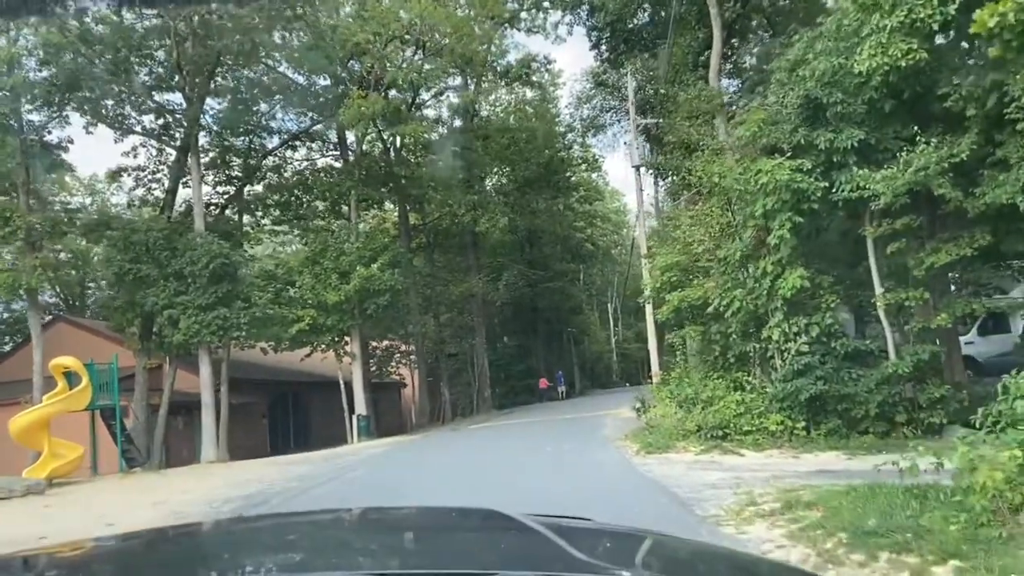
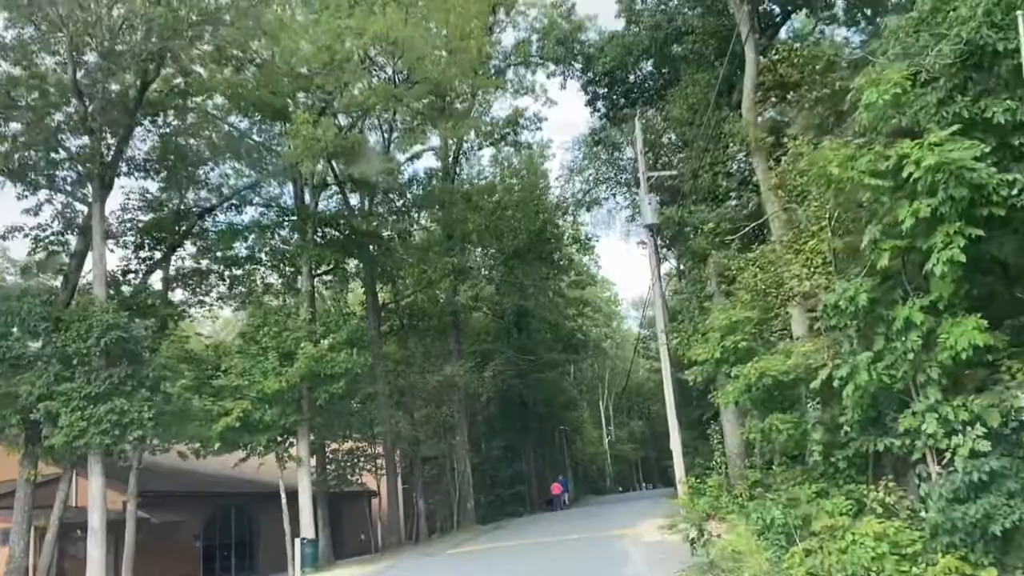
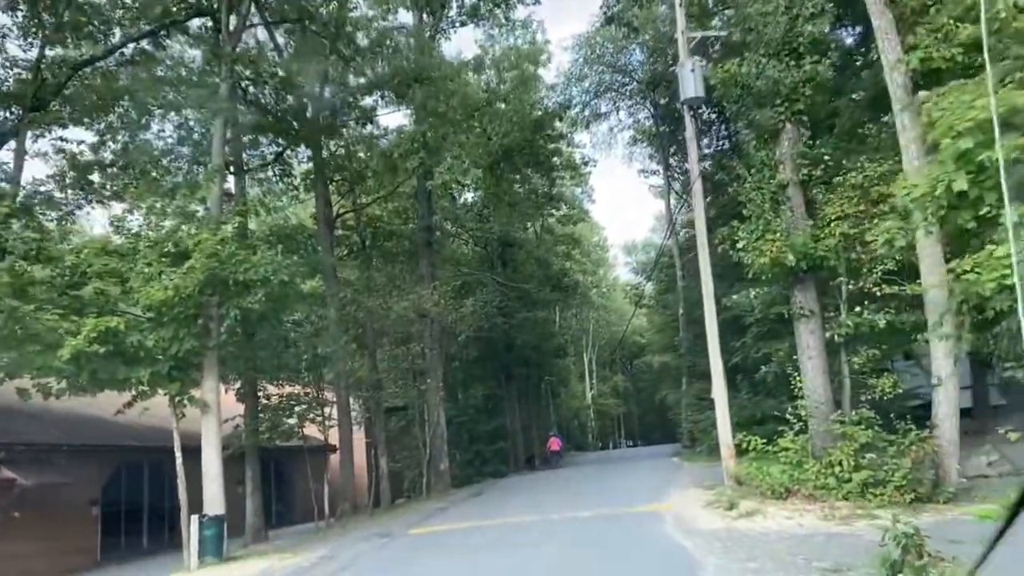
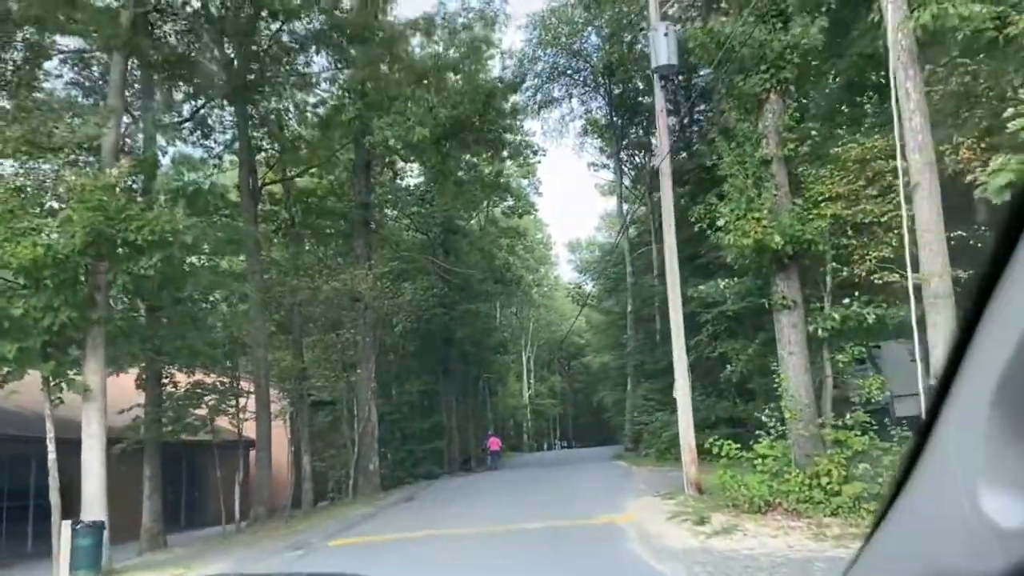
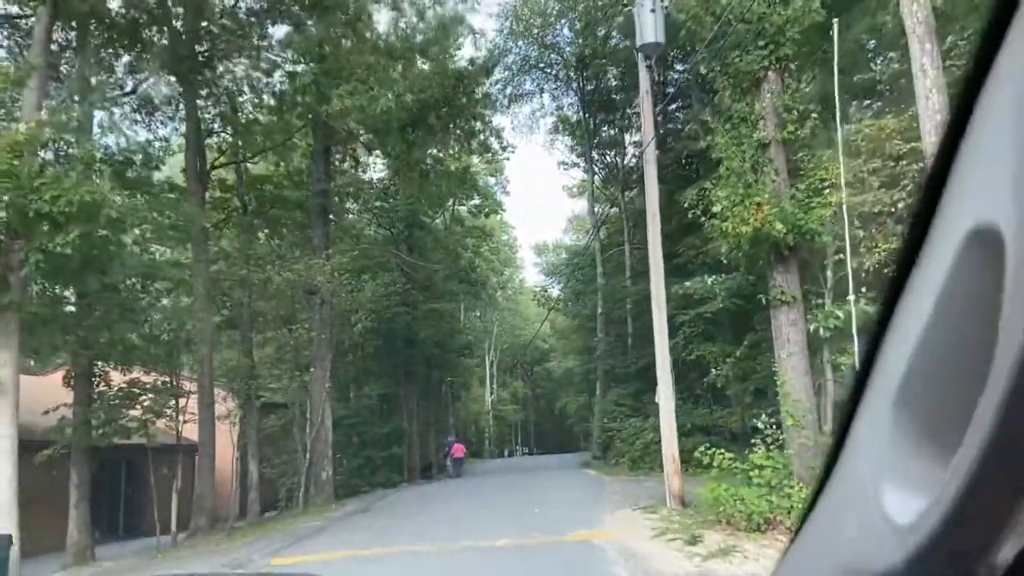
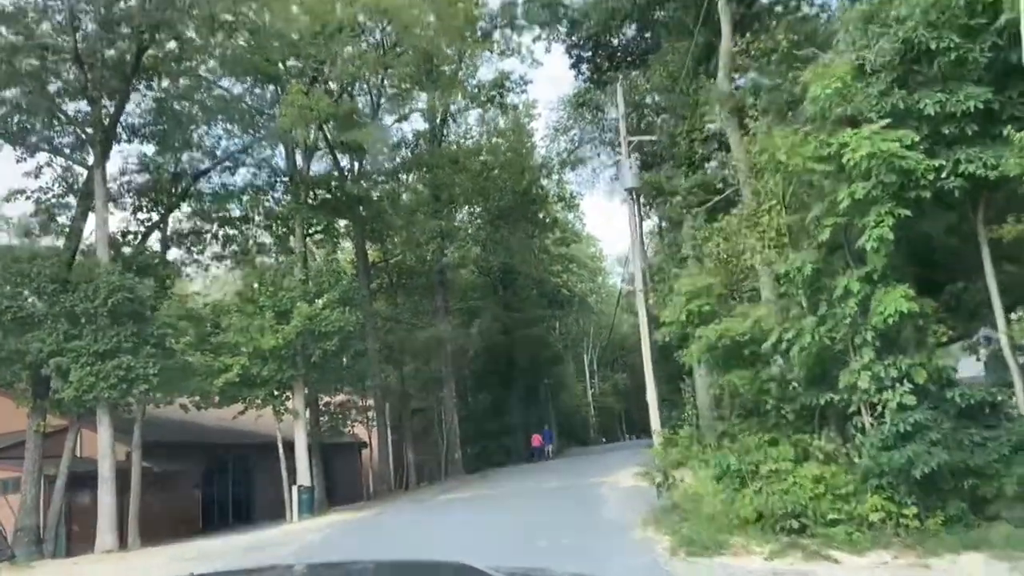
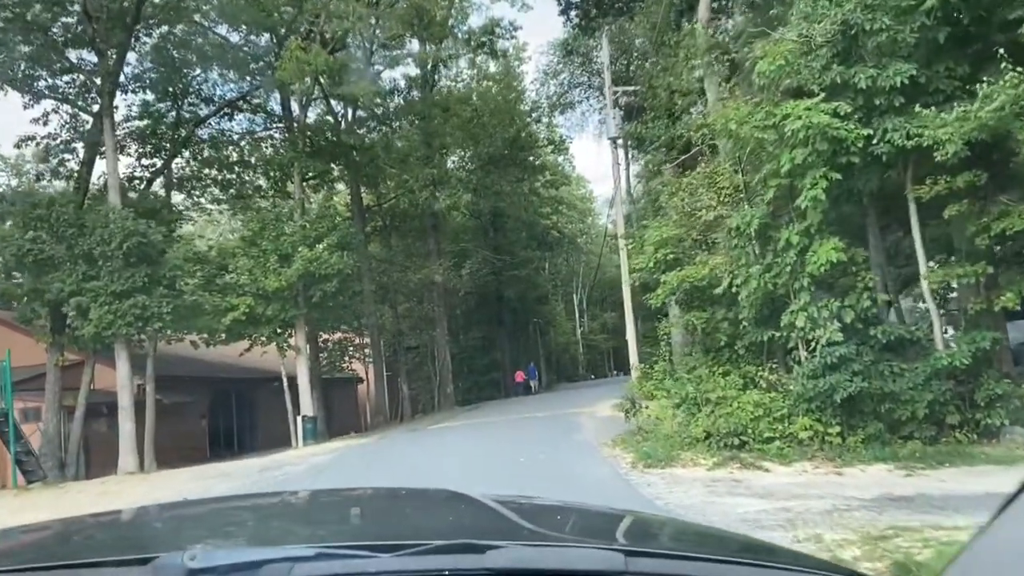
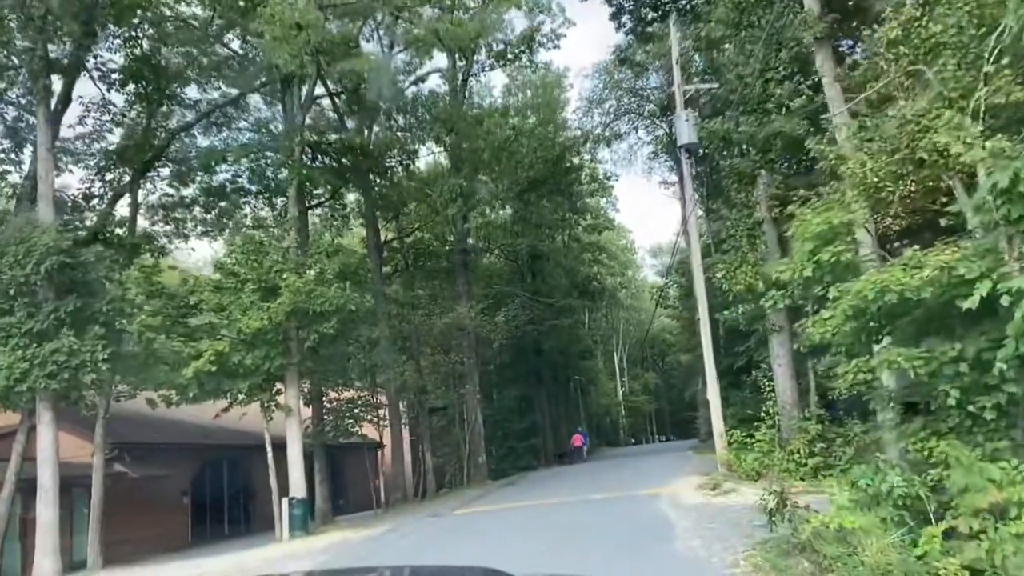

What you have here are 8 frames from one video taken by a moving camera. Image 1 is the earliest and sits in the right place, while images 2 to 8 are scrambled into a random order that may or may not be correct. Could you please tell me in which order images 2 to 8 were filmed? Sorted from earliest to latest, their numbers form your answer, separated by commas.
7, 6, 2, 8, 3, 4, 5
